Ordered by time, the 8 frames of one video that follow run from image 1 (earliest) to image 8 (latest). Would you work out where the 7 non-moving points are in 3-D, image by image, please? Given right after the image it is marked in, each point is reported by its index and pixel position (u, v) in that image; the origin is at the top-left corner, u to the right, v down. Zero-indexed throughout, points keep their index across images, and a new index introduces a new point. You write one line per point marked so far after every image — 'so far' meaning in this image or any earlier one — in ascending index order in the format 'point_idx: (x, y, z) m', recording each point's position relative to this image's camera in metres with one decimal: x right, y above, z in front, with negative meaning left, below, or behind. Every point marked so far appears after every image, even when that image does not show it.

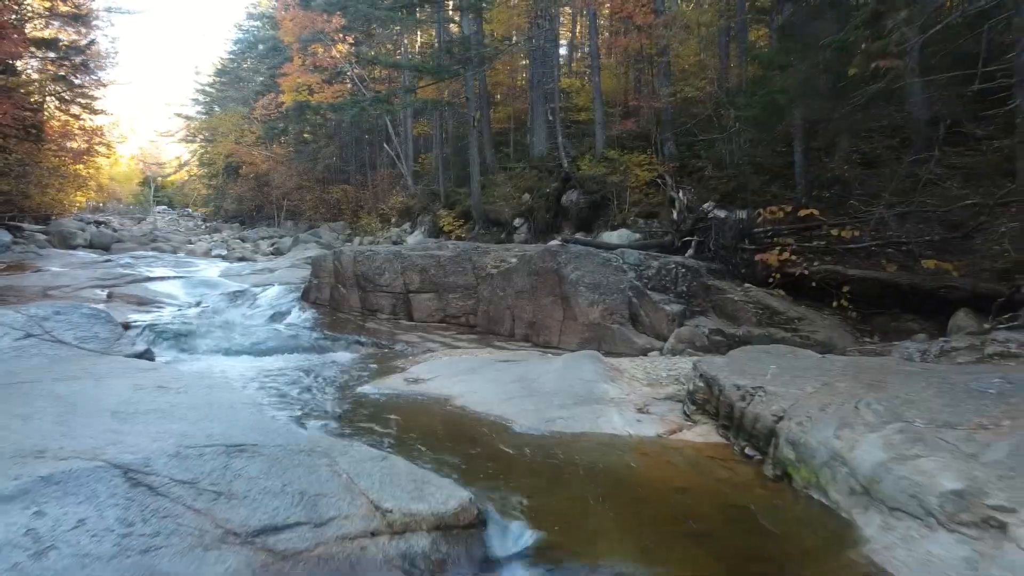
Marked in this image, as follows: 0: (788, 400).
0: (+1.0, -0.4, +3.4) m
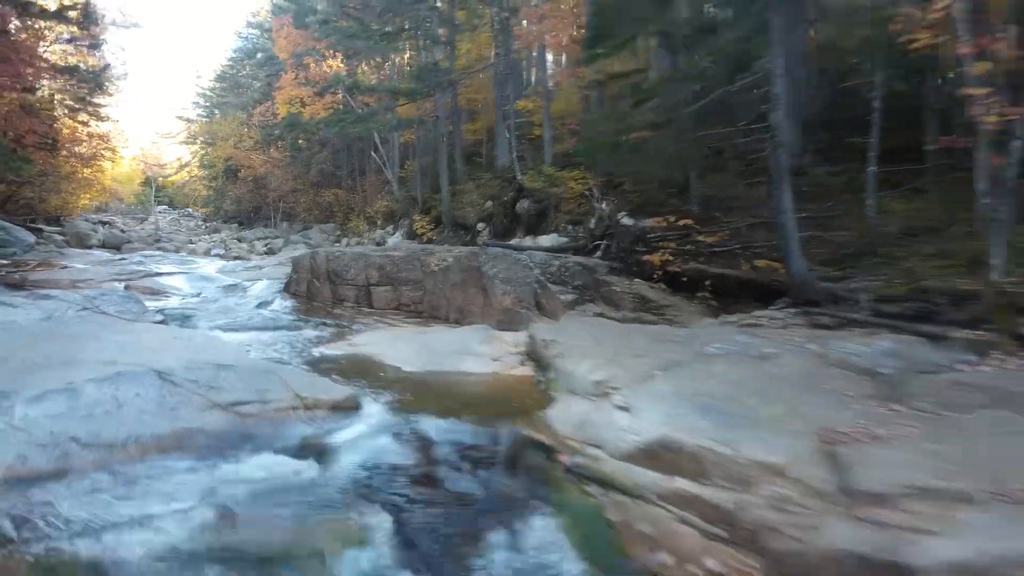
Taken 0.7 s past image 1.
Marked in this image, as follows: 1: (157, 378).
0: (+0.3, -0.3, +5.5) m
1: (-1.7, -0.5, +4.6) m
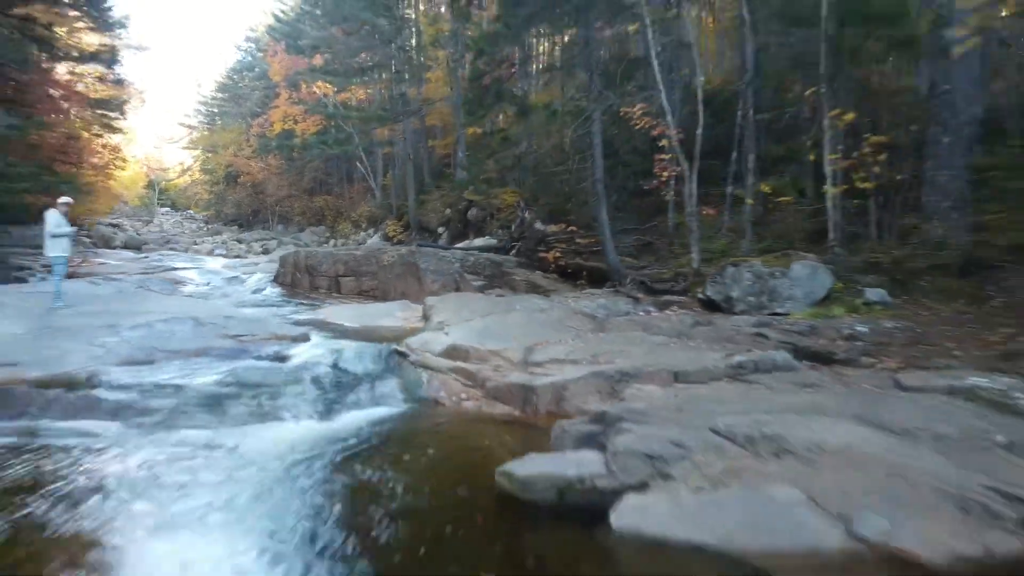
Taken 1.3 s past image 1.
0: (-0.7, -0.2, +9.0) m
1: (-2.7, -0.3, +8.1) m
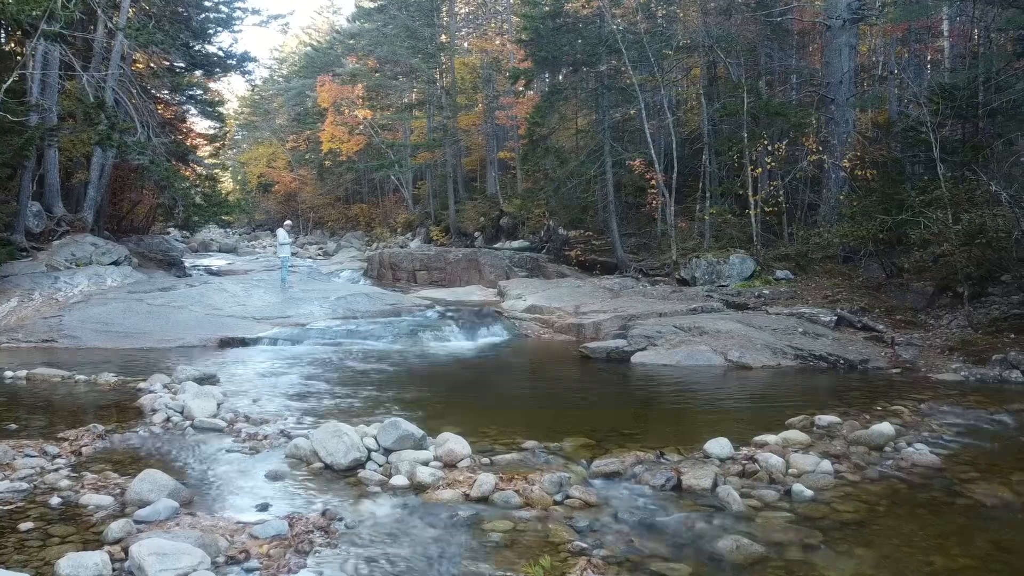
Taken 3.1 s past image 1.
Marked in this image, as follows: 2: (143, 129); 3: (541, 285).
0: (0.0, 0.0, +14.0) m
1: (-2.0, -0.1, +13.1) m
2: (-5.9, +2.5, +15.3) m
3: (+0.4, +0.1, +13.9) m
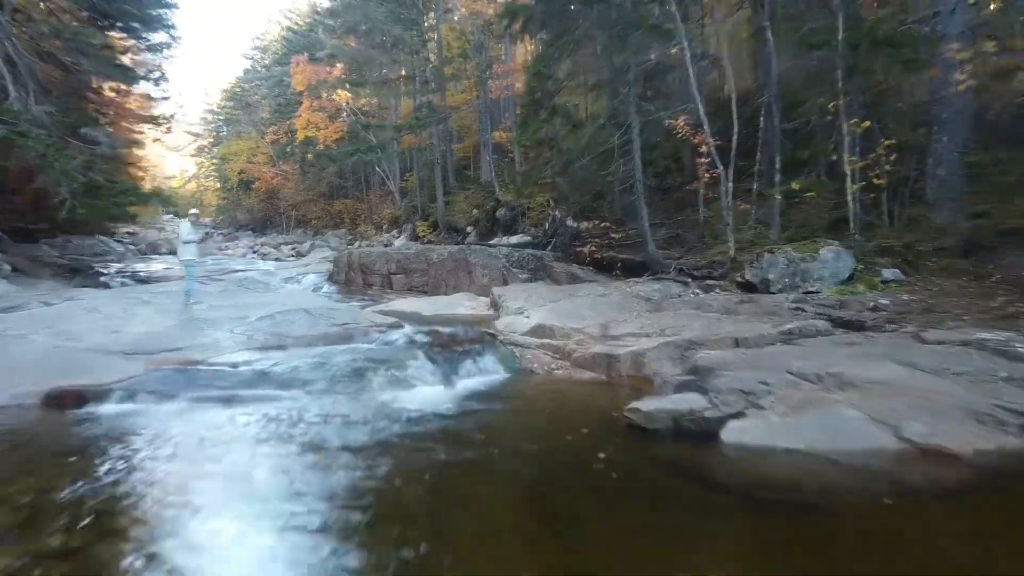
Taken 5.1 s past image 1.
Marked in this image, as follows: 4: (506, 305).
0: (0.0, -0.1, +10.3) m
1: (-2.0, -0.3, +9.4) m
2: (-6.0, +2.3, +11.6) m
3: (+0.4, 0.0, +10.1) m
4: (-0.1, -0.2, +9.8) m
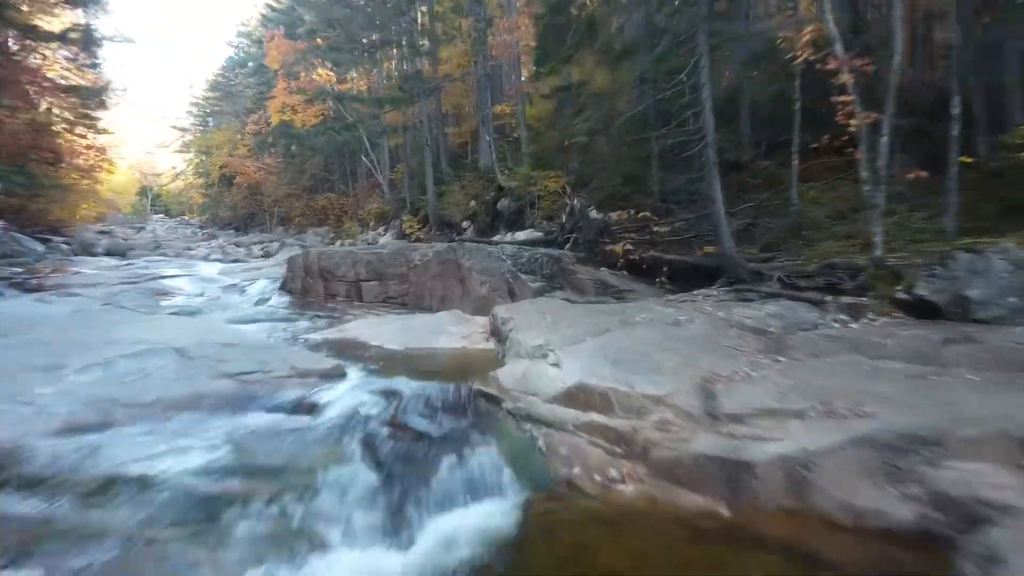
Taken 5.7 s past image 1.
0: (+0.1, -0.2, +6.5) m
1: (-2.0, -0.4, +5.6) m
2: (-5.9, +2.2, +7.8) m
3: (+0.5, -0.2, +6.3) m
4: (0.0, -0.3, +6.0) m
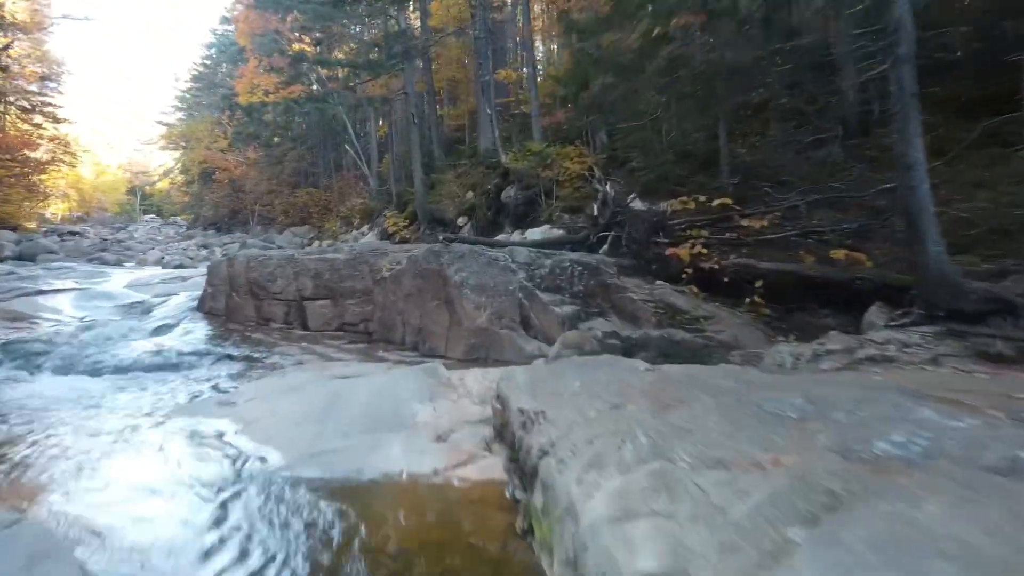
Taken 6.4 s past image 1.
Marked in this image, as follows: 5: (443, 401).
0: (+0.1, -0.4, +2.8) m
1: (-1.9, -0.6, +1.9) m
2: (-5.8, +2.0, +4.2) m
3: (+0.6, -0.4, +2.7) m
4: (+0.1, -0.5, +2.3) m
5: (-0.3, -0.5, +4.2) m
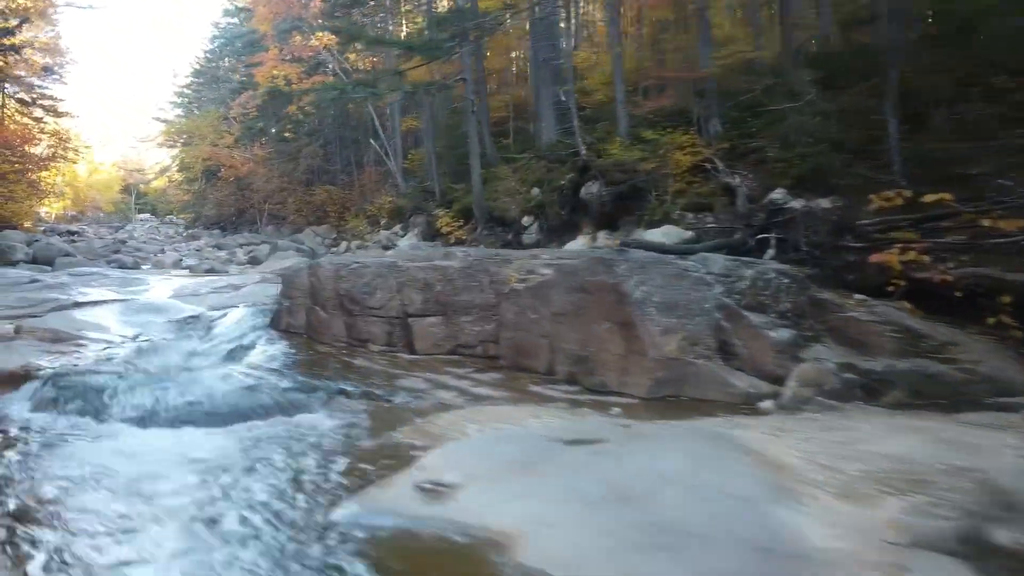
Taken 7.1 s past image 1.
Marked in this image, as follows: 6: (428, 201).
0: (+1.3, -0.5, +1.4) m
1: (-0.7, -0.7, +0.4) m
2: (-4.7, +1.9, +2.7) m
3: (+1.7, -0.5, +1.2) m
4: (+1.2, -0.6, +0.9) m
5: (+0.8, -0.6, +2.7) m
6: (-1.7, +1.7, +19.0) m
